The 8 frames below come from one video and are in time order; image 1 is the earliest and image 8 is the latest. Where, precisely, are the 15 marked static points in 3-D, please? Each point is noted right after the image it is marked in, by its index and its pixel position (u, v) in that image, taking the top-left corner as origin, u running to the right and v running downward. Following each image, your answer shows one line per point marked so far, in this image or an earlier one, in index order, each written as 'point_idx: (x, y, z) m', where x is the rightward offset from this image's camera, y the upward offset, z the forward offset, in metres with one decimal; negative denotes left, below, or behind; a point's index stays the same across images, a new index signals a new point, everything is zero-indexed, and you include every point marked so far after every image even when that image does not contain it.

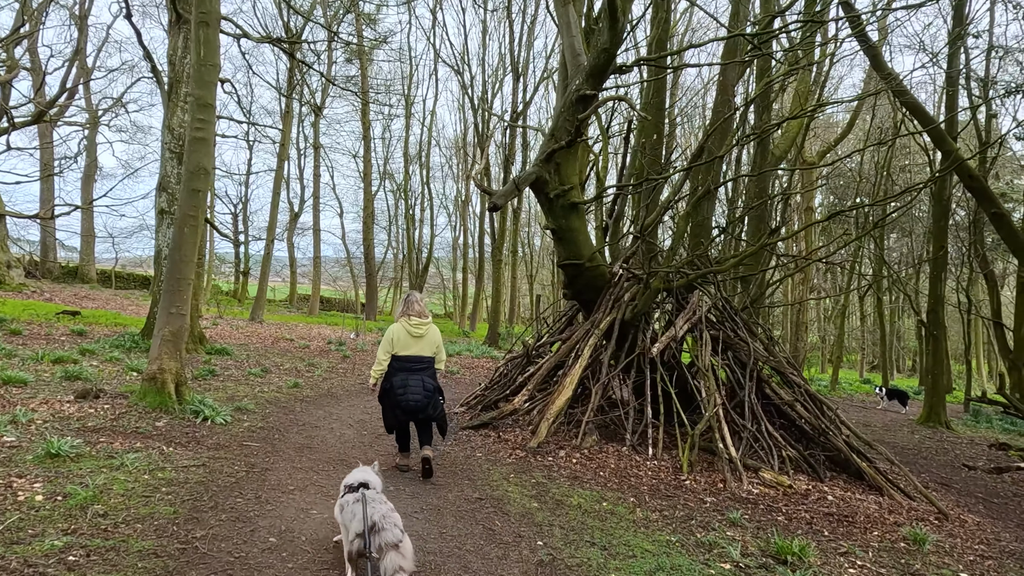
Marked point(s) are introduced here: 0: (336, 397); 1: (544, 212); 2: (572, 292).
0: (-2.2, -1.4, +8.4) m
1: (+0.4, +0.8, +6.9) m
2: (+0.7, 0.0, +7.5) m
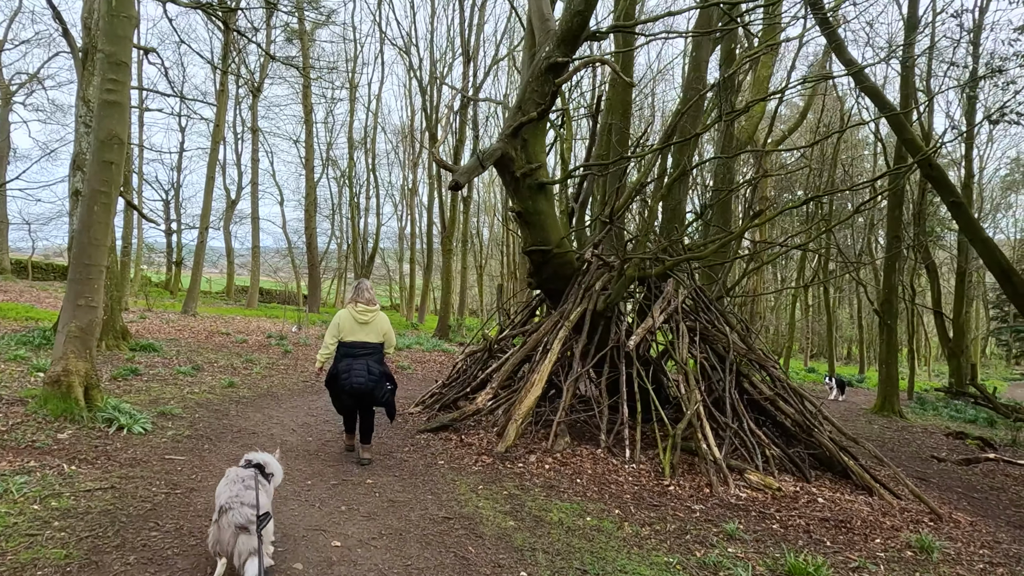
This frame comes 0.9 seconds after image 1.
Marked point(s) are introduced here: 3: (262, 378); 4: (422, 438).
0: (-2.6, -1.3, +7.6) m
1: (0.0, +0.9, +6.3) m
2: (+0.3, +0.1, +6.9) m
3: (-3.4, -1.2, +9.0) m
4: (-0.8, -1.3, +5.9) m
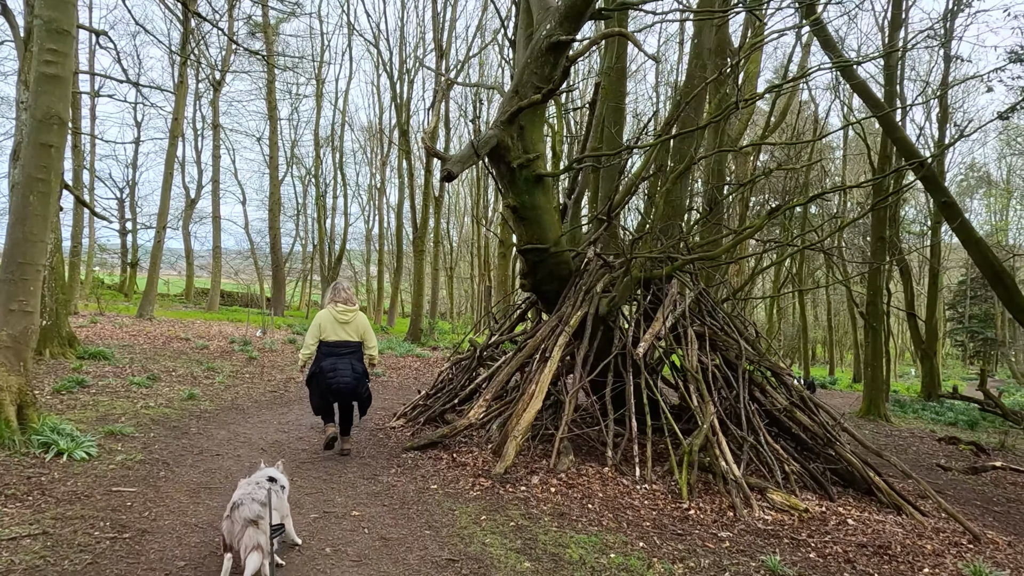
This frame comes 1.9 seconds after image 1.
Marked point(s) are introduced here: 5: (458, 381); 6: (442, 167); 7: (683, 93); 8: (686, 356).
0: (-2.8, -1.3, +6.9) m
1: (-0.1, +0.9, +5.8) m
2: (+0.2, +0.1, +6.4) m
3: (-3.6, -1.3, +8.3) m
4: (-0.8, -1.4, +5.3) m
5: (-0.5, -1.0, +6.7) m
6: (-0.5, +0.9, +5.0) m
7: (+1.8, +2.0, +6.9) m
8: (+1.5, -0.6, +5.6) m
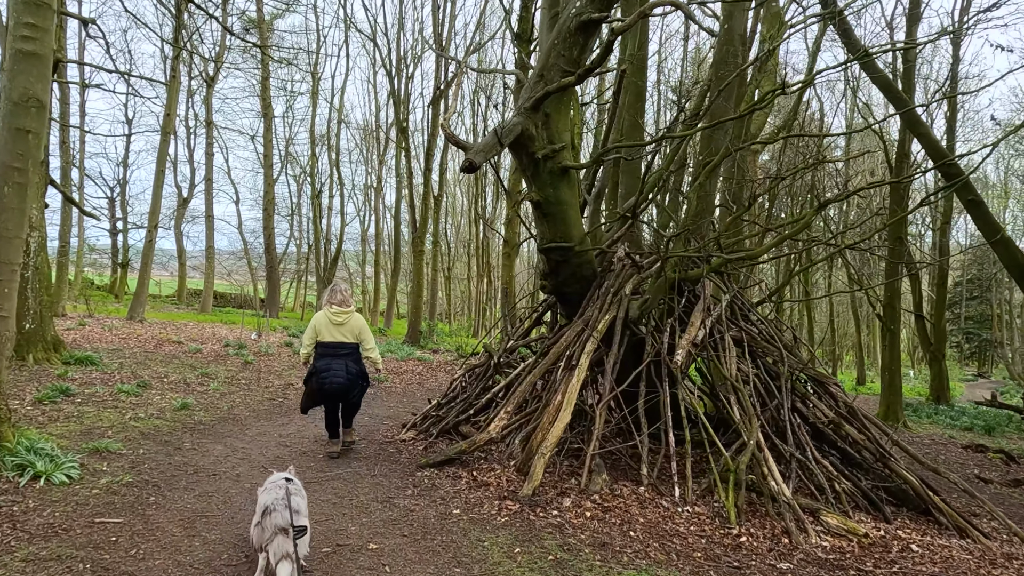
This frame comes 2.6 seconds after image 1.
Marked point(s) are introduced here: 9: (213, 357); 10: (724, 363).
0: (-2.6, -1.3, +6.4) m
1: (+0.1, +0.9, +5.3) m
2: (+0.4, 0.0, +5.9) m
3: (-3.4, -1.3, +7.8) m
4: (-0.6, -1.4, +4.8) m
5: (-0.4, -1.0, +6.3) m
6: (-0.3, +0.9, +4.5) m
7: (+1.9, +2.0, +6.4) m
8: (+1.7, -0.6, +5.2) m
9: (-5.2, -1.2, +11.5) m
10: (+1.6, -0.6, +5.2) m
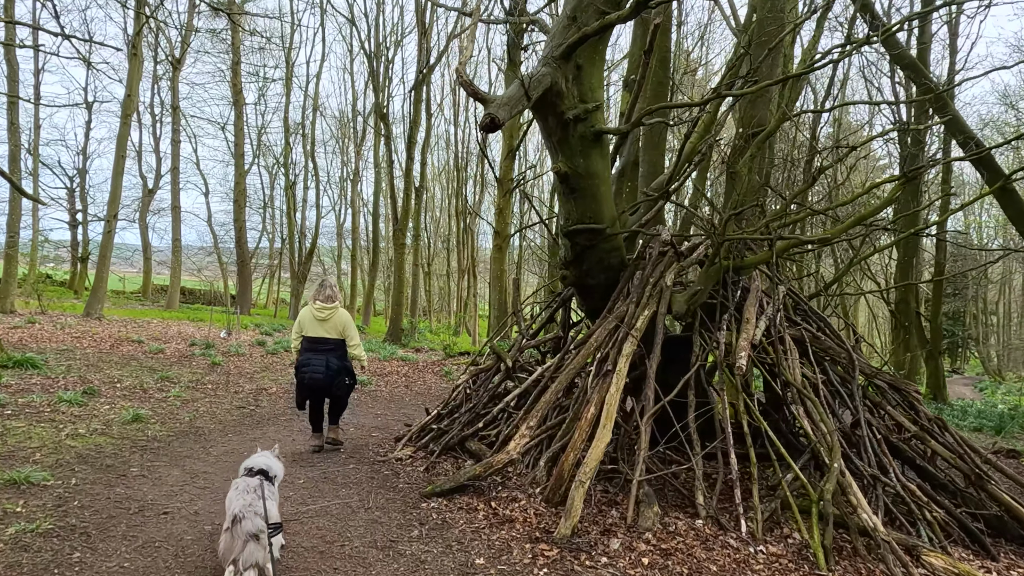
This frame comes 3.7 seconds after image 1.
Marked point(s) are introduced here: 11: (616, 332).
0: (-2.5, -1.2, +5.4) m
1: (+0.3, +1.0, +4.4) m
2: (+0.5, +0.1, +5.0) m
3: (-3.4, -1.2, +6.8) m
4: (-0.5, -1.3, +3.9) m
5: (-0.3, -0.9, +5.3) m
6: (-0.2, +1.0, +3.6) m
7: (+2.0, +2.1, +5.6) m
8: (+1.8, -0.5, +4.4) m
9: (-5.2, -1.1, +10.4) m
10: (+1.8, -0.5, +4.3) m
11: (+0.7, -0.3, +4.6) m
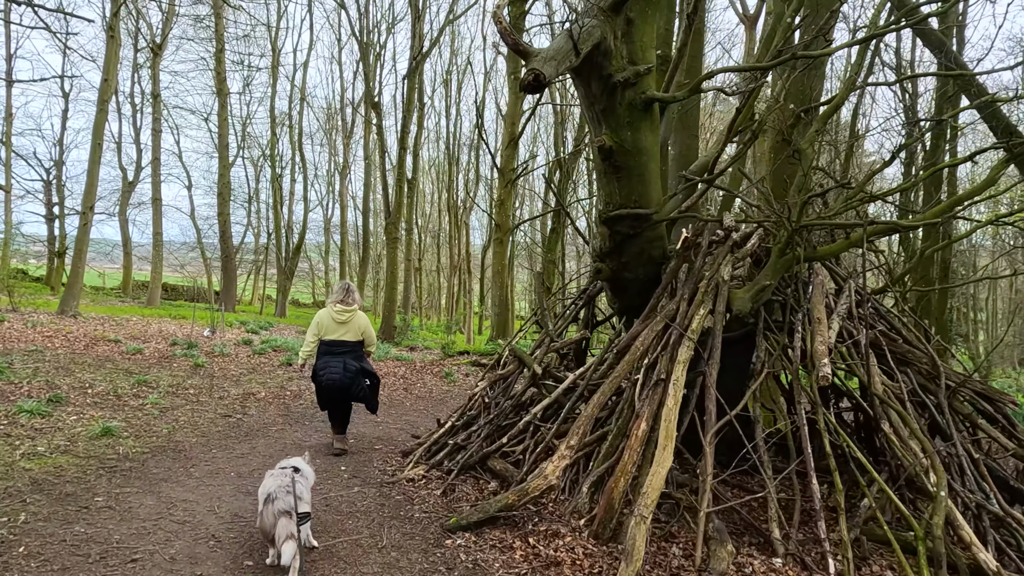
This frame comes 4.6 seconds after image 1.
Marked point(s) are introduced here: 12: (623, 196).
0: (-2.3, -1.2, +4.7) m
1: (+0.5, +1.0, +3.8) m
2: (+0.7, +0.2, +4.4) m
3: (-3.2, -1.1, +6.1) m
4: (-0.3, -1.3, +3.3) m
5: (-0.1, -0.9, +4.7) m
6: (+0.1, +1.0, +2.9) m
7: (+2.2, +2.1, +5.0) m
8: (+2.0, -0.5, +3.8) m
9: (-5.2, -1.0, +9.6) m
10: (+2.0, -0.5, +3.7) m
11: (+0.9, -0.3, +3.9) m
12: (+0.7, +0.5, +4.0) m
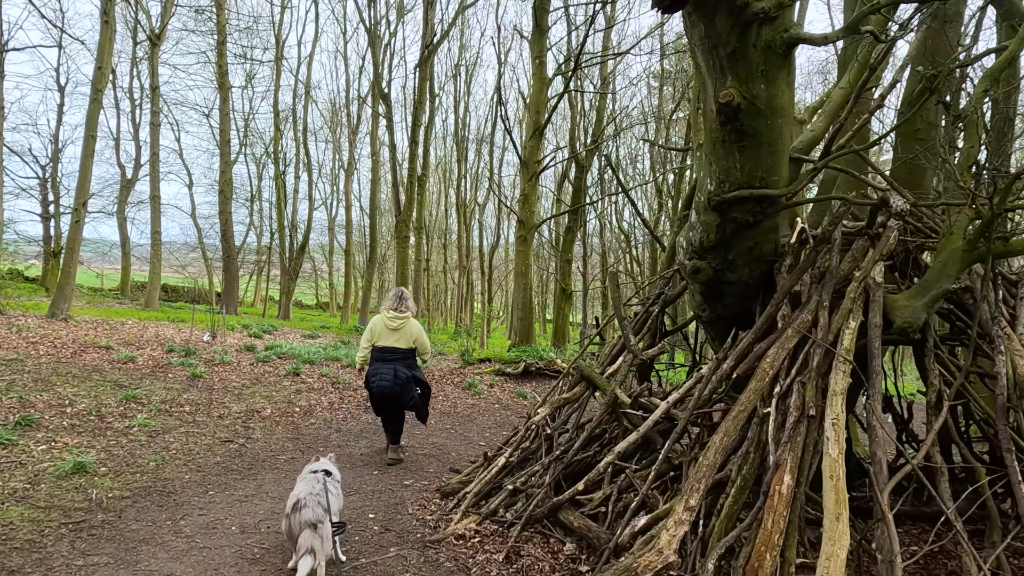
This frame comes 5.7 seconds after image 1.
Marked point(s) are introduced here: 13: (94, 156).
0: (-1.9, -1.2, +3.8) m
1: (+0.9, +1.0, +2.8) m
2: (+1.1, +0.1, +3.5) m
3: (-2.8, -1.2, +5.1) m
4: (+0.1, -1.3, +2.3) m
5: (+0.3, -0.9, +3.8) m
6: (+0.5, +1.0, +2.0) m
7: (+2.6, +2.1, +4.0) m
8: (+2.4, -0.5, +2.8) m
9: (-4.8, -1.1, +8.7) m
10: (+2.4, -0.5, +2.8) m
11: (+1.3, -0.3, +3.0) m
12: (+1.1, +0.5, +3.1) m
13: (-8.9, +2.8, +14.1) m
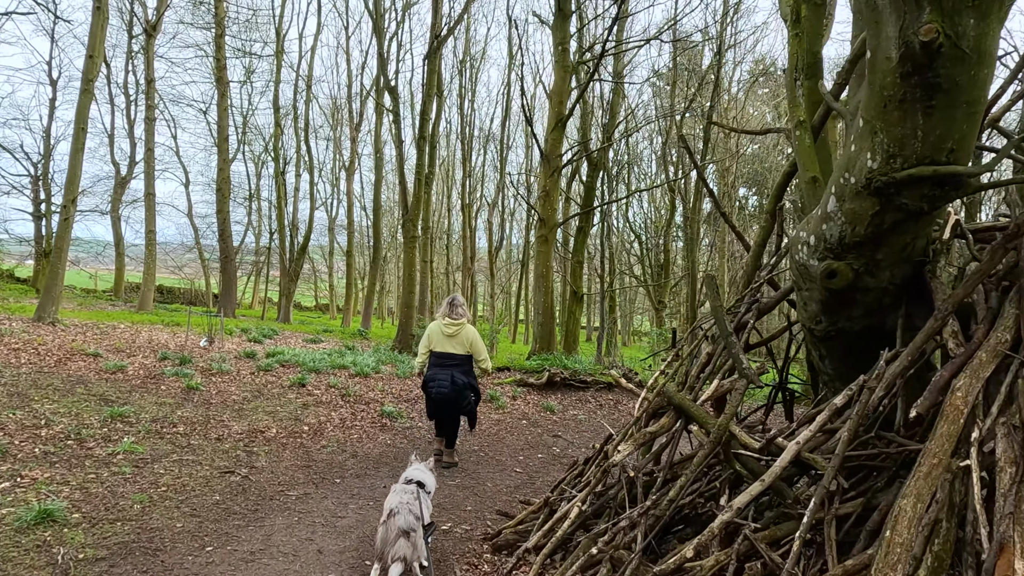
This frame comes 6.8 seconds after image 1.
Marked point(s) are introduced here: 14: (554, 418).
0: (-1.6, -1.2, +3.0) m
1: (+1.2, +0.9, +2.1) m
2: (+1.4, +0.1, +2.7) m
3: (-2.5, -1.2, +4.3) m
4: (+0.5, -1.3, +1.5) m
5: (+0.7, -0.9, +3.0) m
6: (+0.8, +0.9, +1.2) m
7: (+3.0, +2.0, +3.3) m
8: (+2.8, -0.6, +2.0) m
9: (-4.4, -1.1, +7.9) m
10: (+2.7, -0.6, +2.0) m
11: (+1.7, -0.3, +2.2) m
12: (+1.4, +0.5, +2.3) m
13: (-8.5, +2.8, +13.3) m
14: (+0.5, -1.5, +8.0) m
